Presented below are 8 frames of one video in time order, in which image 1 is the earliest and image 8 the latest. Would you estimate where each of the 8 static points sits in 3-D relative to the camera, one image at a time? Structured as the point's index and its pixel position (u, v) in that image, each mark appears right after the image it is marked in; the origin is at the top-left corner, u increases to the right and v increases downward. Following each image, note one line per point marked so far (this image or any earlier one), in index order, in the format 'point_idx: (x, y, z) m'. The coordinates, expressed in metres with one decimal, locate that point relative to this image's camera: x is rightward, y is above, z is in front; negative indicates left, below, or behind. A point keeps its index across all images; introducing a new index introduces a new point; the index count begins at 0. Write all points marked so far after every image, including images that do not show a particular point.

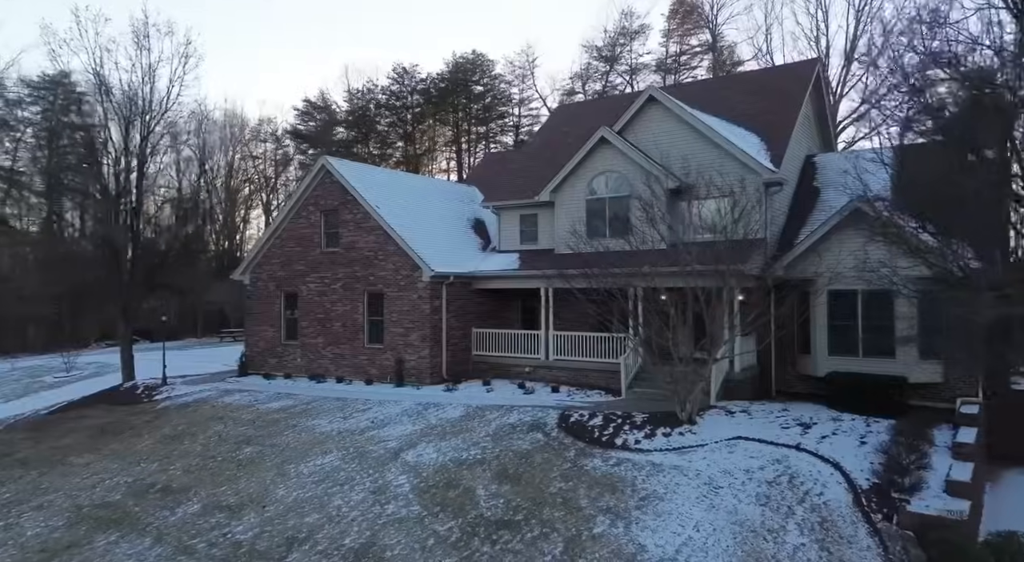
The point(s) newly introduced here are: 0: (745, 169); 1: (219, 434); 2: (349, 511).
0: (+6.9, +3.2, +16.4) m
1: (-5.6, -2.9, +11.0) m
2: (-2.1, -3.0, +7.4) m
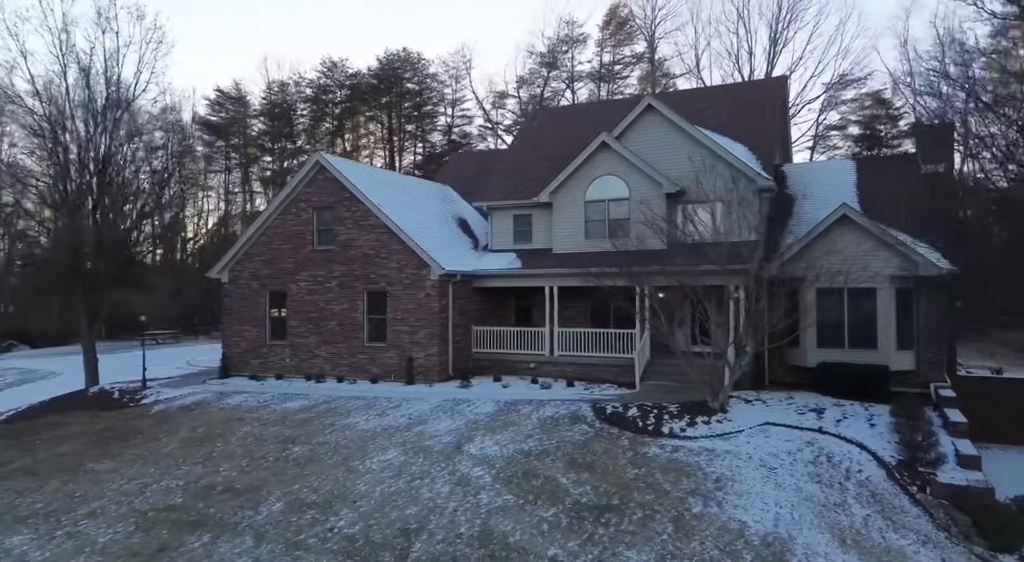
0: (+7.0, +3.2, +17.5) m
1: (-4.8, -2.8, +10.5) m
2: (-0.8, -2.9, +7.4) m
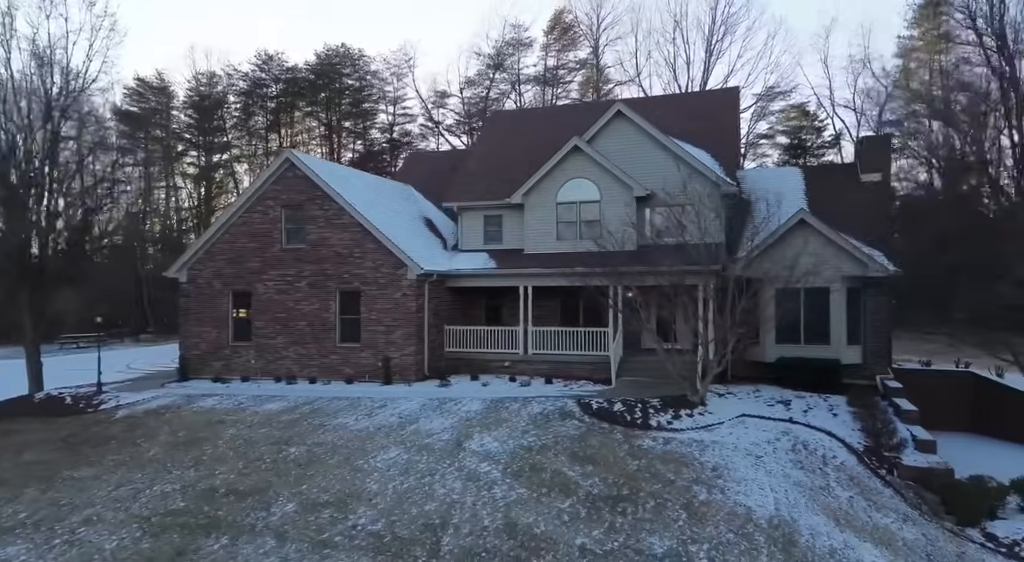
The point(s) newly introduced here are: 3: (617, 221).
0: (+6.2, +3.2, +18.3) m
1: (-4.8, -2.8, +10.2) m
2: (-0.6, -2.8, +7.5) m
3: (+3.5, +2.0, +18.8) m
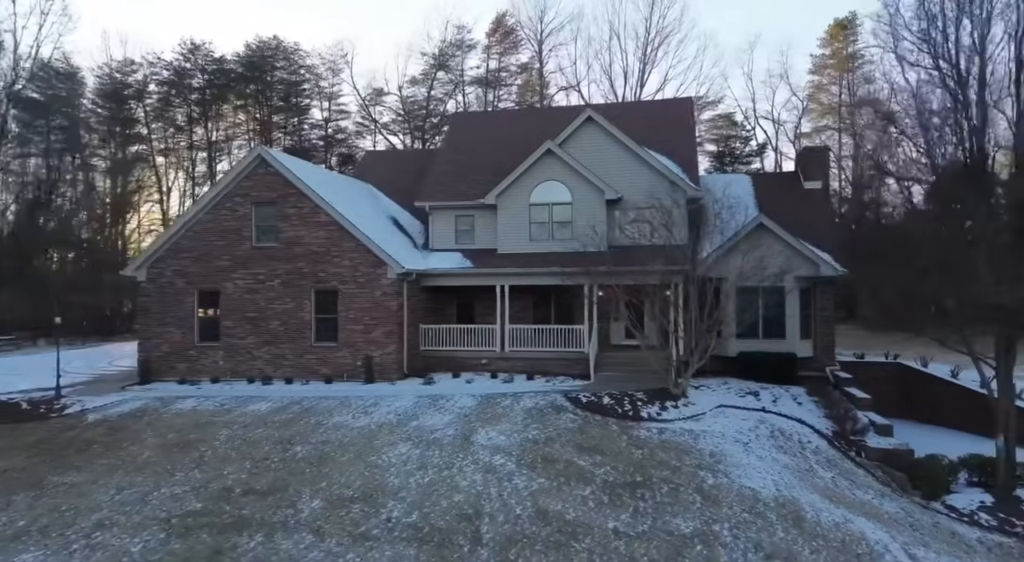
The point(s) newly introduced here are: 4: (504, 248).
0: (+5.3, +3.2, +19.2) m
1: (-4.8, -2.7, +10.0) m
2: (-0.3, -2.8, +7.8) m
3: (+2.6, +2.0, +19.4) m
4: (-0.2, +1.2, +19.9) m
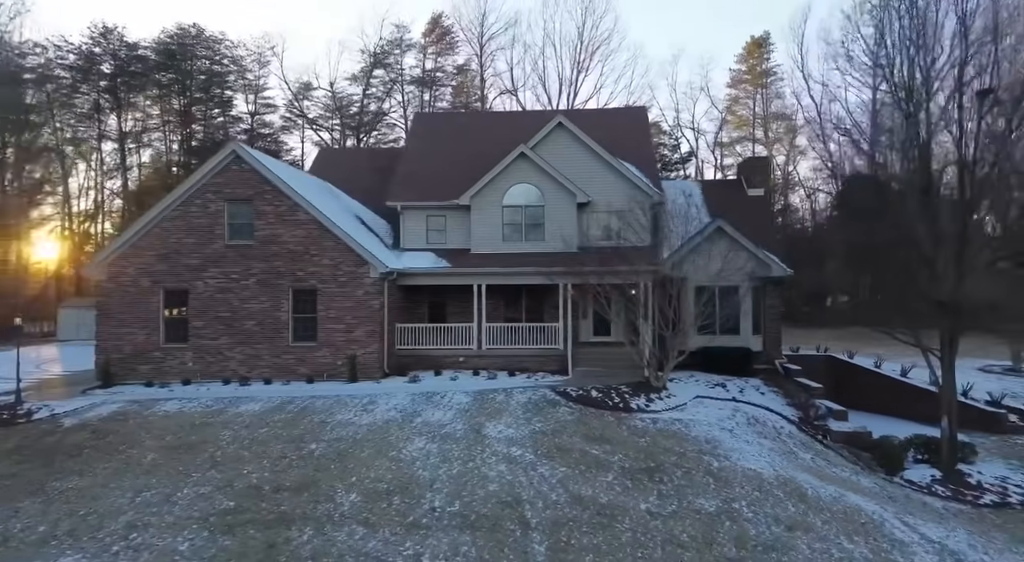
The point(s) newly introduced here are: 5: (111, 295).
0: (+4.4, +3.2, +20.2) m
1: (-4.6, -2.7, +9.9) m
2: (+0.1, -2.8, +8.1) m
3: (+1.7, +2.0, +20.1) m
4: (-1.2, +1.2, +20.2) m
5: (-11.3, -0.4, +16.1) m
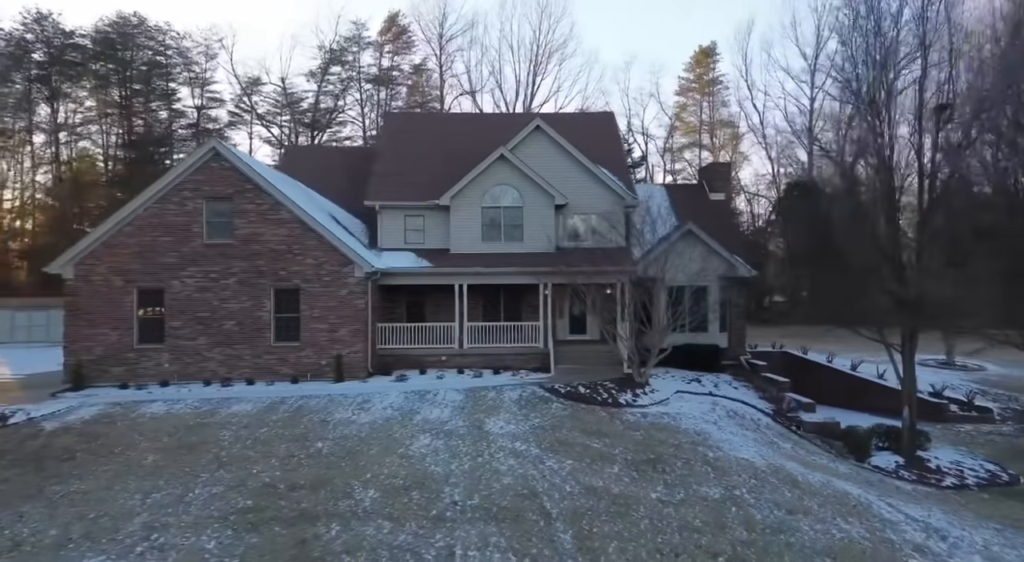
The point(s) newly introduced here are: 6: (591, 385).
0: (+3.7, +3.2, +20.8) m
1: (-4.6, -2.7, +9.8) m
2: (+0.2, -2.8, +8.4) m
3: (+0.9, +2.0, +20.4) m
4: (-1.9, +1.2, +20.3) m
5: (-11.8, -0.4, +15.5) m
6: (+1.9, -2.6, +14.1) m
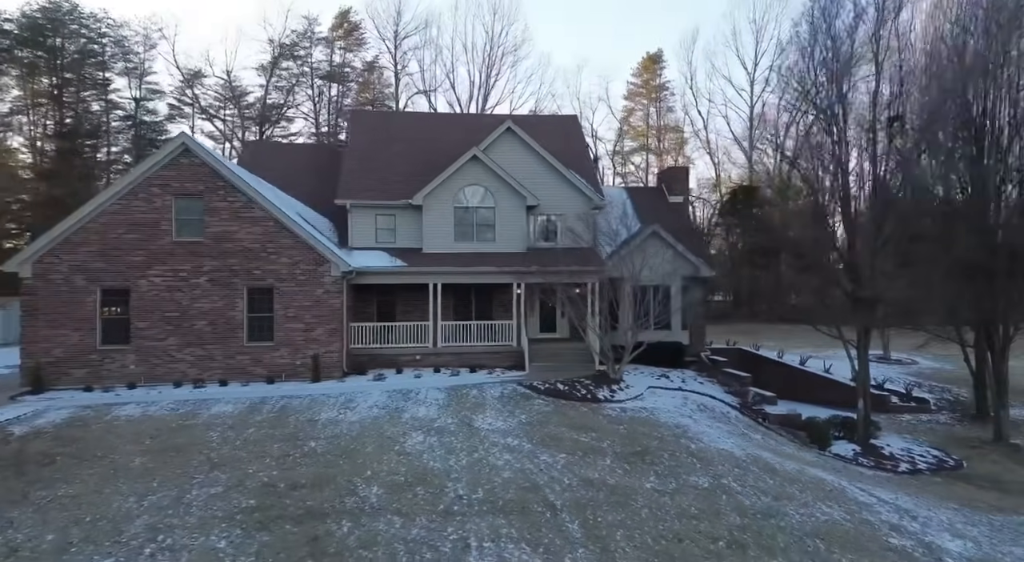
0: (+2.6, +3.2, +21.3) m
1: (-4.7, -2.7, +9.7) m
2: (+0.2, -2.8, +8.7) m
3: (-0.1, +2.0, +20.7) m
4: (-2.9, +1.2, +20.4) m
5: (-12.3, -0.3, +14.8) m
6: (+1.4, -2.6, +14.5) m
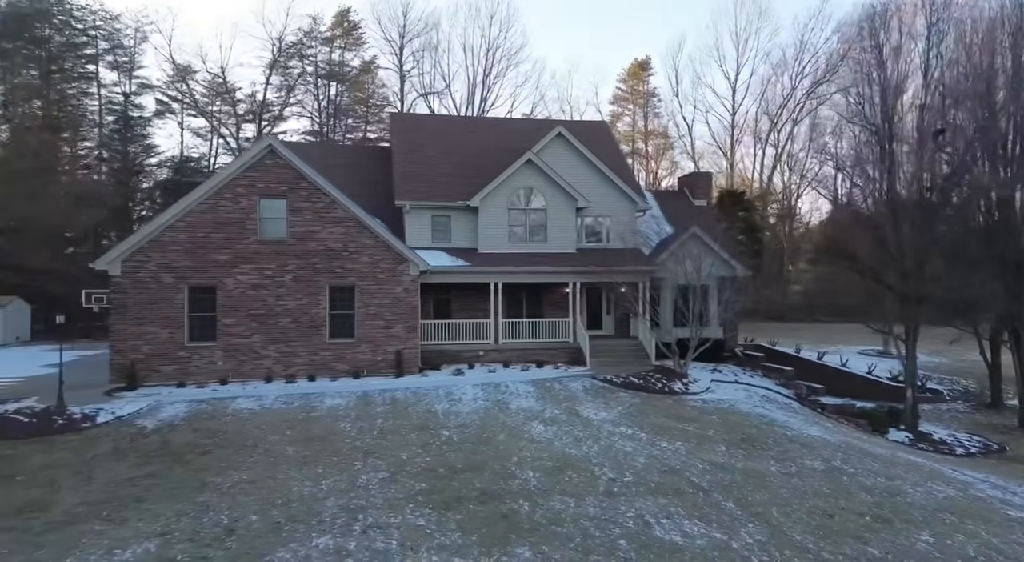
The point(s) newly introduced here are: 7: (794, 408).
0: (+4.5, +3.2, +22.0) m
1: (-2.6, -2.7, +10.3) m
2: (+2.3, -2.8, +9.4) m
3: (+1.8, +2.1, +21.4) m
4: (-1.0, +1.3, +21.1) m
5: (-10.3, -0.3, +15.3) m
6: (+3.5, -2.5, +15.2) m
7: (+7.1, -3.1, +14.2) m
